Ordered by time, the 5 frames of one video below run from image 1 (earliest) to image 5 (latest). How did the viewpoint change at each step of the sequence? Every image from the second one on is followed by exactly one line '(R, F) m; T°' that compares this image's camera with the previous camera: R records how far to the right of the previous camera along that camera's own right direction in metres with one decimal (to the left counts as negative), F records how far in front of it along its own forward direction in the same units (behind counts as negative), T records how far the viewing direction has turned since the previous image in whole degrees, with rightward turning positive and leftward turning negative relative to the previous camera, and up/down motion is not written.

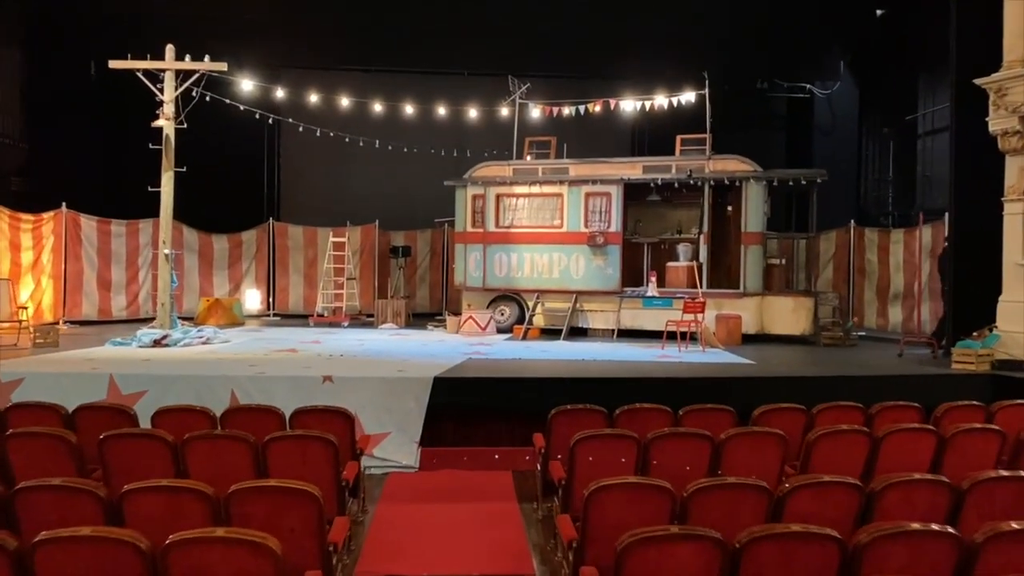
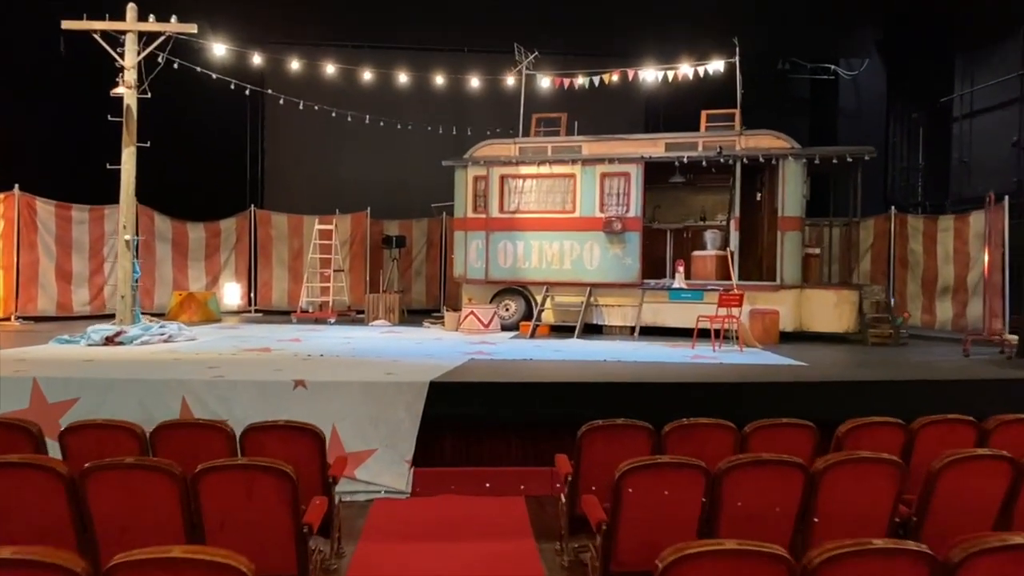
(-0.1, +1.2) m; 0°
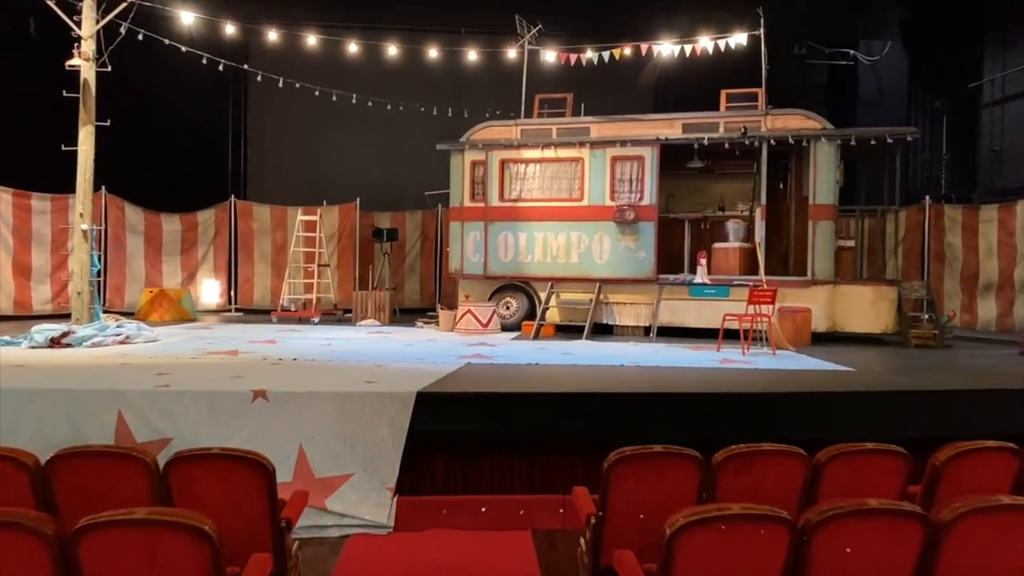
(0.0, +0.9) m; 0°
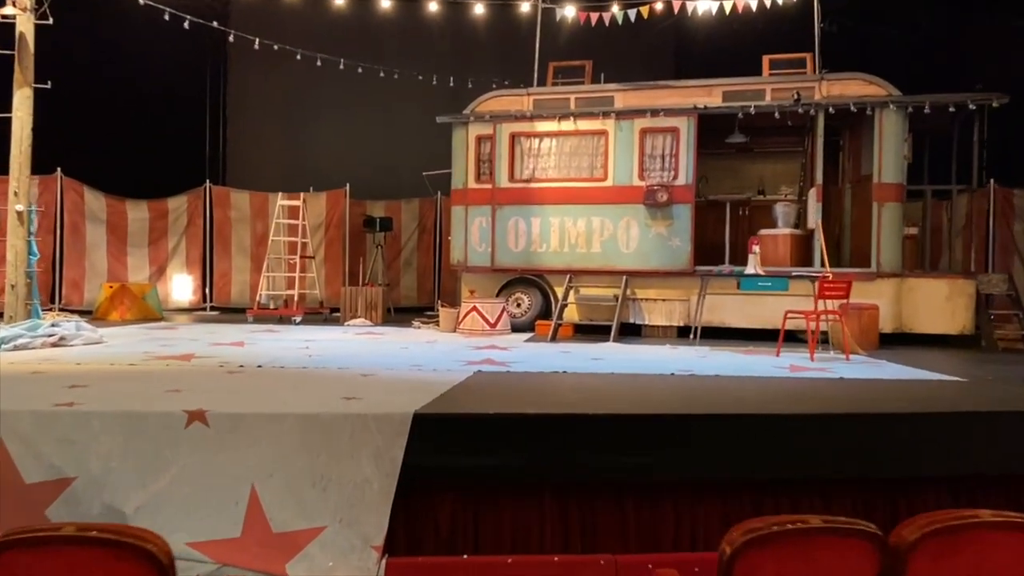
(-0.1, +1.2) m; 0°
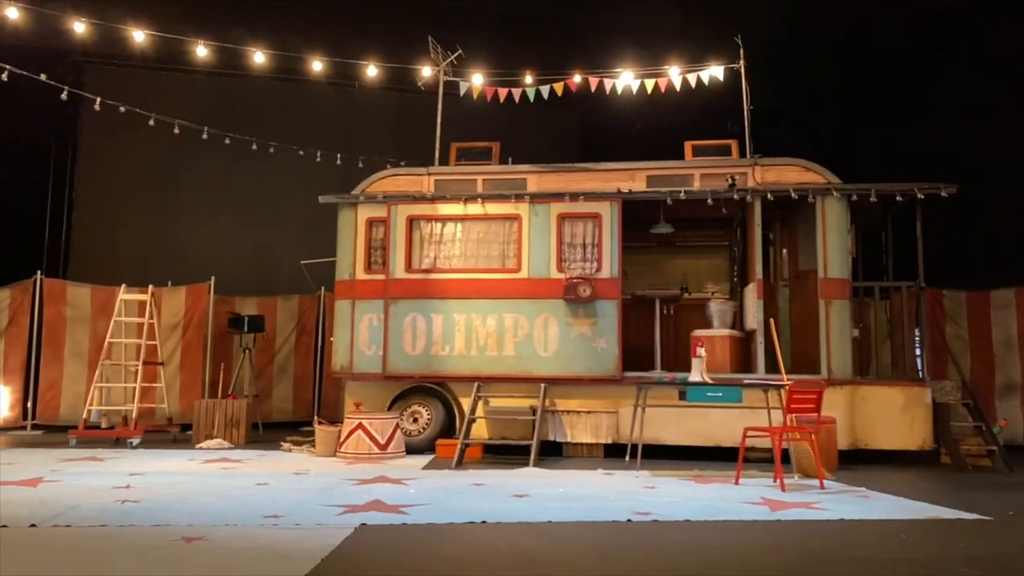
(0.0, +1.2) m; +8°
